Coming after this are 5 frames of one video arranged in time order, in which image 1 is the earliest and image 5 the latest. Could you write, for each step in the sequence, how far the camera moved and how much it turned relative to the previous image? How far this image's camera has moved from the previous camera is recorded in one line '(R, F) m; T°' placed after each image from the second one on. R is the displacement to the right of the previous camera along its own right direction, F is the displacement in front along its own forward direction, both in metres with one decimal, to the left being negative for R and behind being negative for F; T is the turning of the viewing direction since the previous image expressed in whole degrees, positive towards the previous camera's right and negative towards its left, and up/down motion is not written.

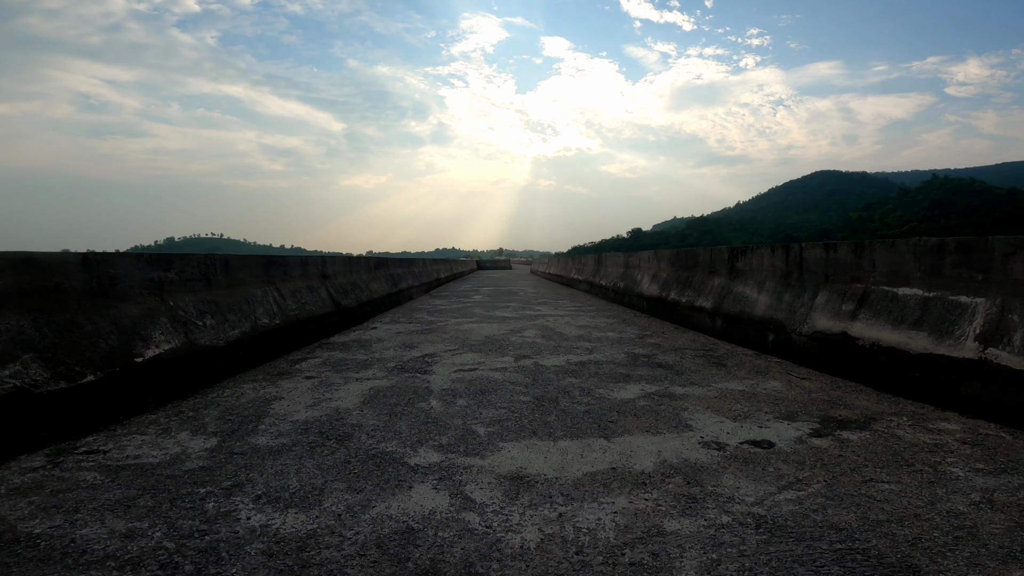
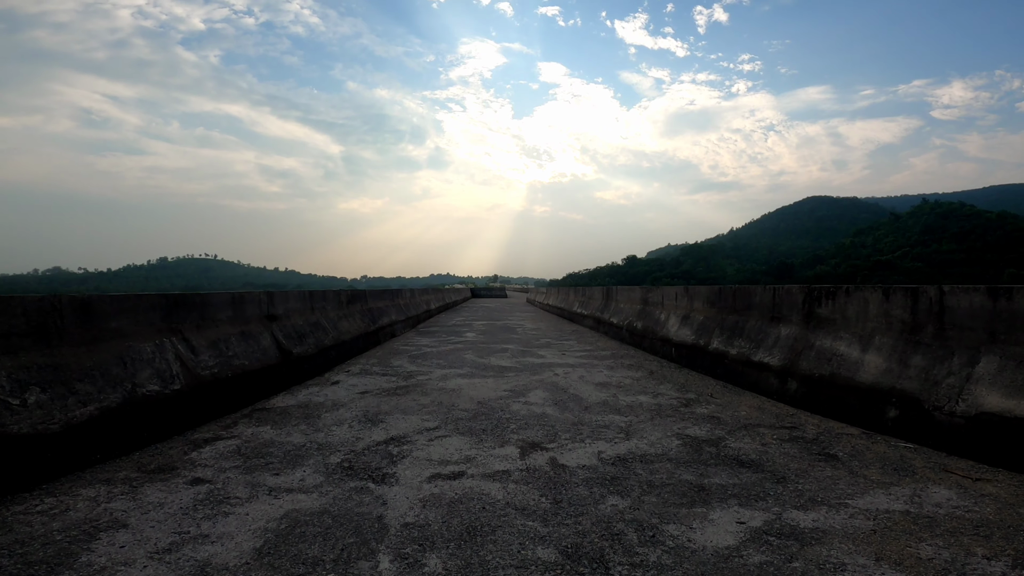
(-0.1, +1.9) m; 0°
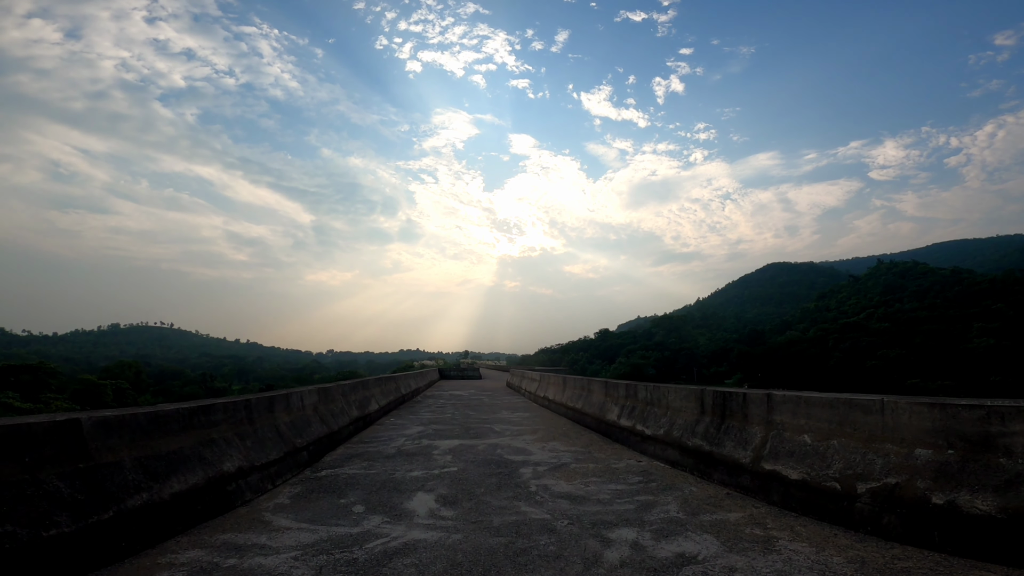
(-0.3, +6.4) m; +3°
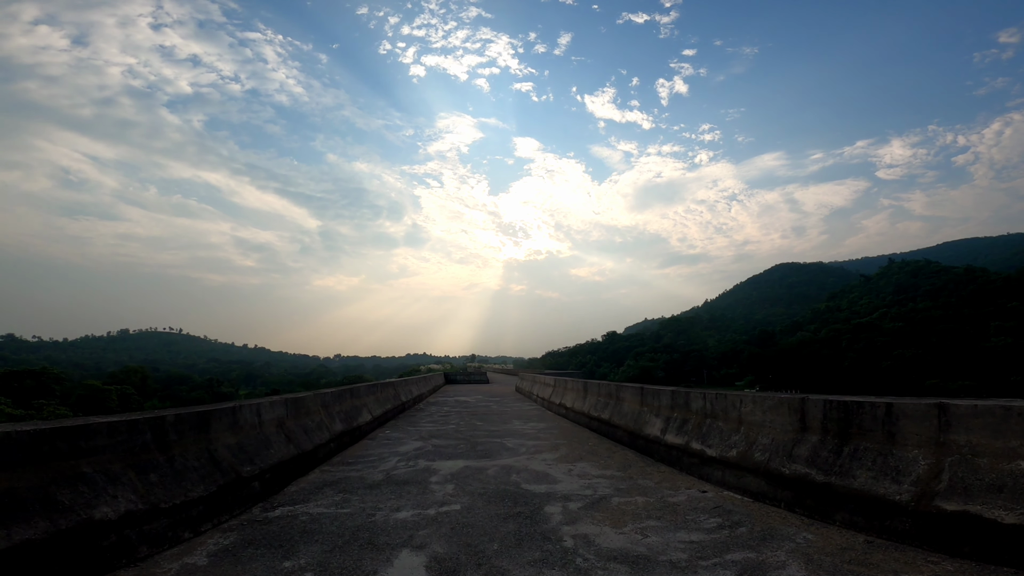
(-0.1, +1.4) m; -1°
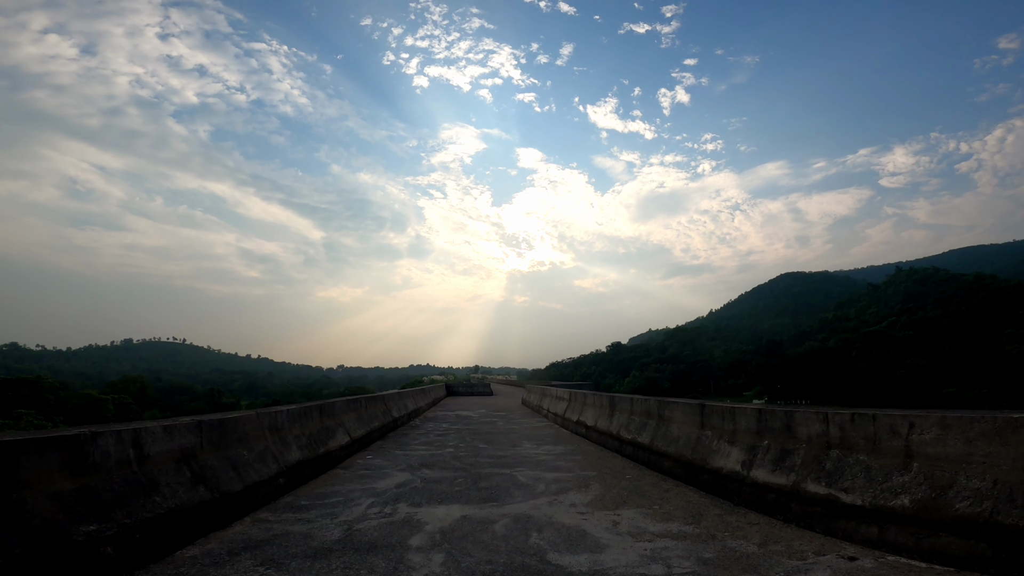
(-0.1, +1.7) m; 0°
